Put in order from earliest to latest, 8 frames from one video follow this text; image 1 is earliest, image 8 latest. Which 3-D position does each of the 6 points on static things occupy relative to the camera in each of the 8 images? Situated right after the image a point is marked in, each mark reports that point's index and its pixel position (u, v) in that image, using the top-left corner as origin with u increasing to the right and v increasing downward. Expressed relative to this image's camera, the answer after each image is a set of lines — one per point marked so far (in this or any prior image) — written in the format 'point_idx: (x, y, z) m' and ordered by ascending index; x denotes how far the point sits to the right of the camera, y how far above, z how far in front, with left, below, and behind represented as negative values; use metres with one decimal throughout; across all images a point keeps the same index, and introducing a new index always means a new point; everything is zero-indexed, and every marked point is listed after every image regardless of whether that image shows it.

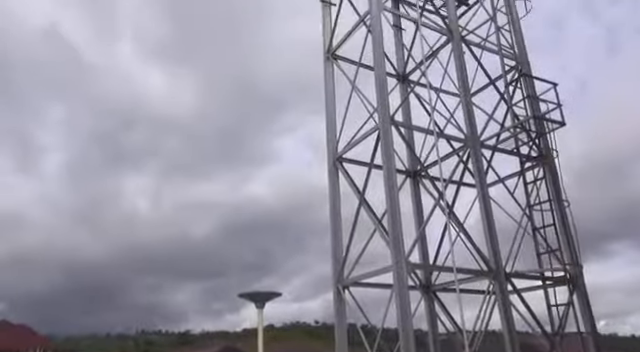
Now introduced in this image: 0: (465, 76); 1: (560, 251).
0: (+4.2, +2.9, +16.5) m
1: (+6.6, -2.1, +14.8) m
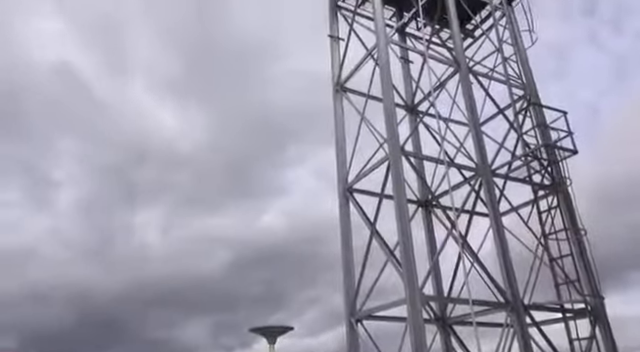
0: (+4.5, +2.1, +16.4) m
1: (+6.9, -2.8, +14.4) m
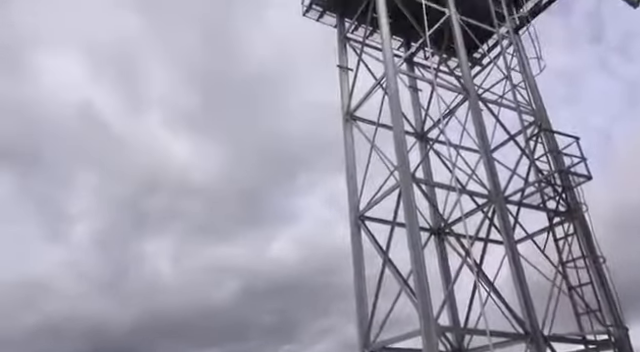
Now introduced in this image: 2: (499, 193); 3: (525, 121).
0: (+4.8, +1.3, +16.2) m
1: (+7.2, -3.5, +13.9) m
2: (+5.0, -0.5, +15.6) m
3: (+6.3, +1.7, +17.2) m
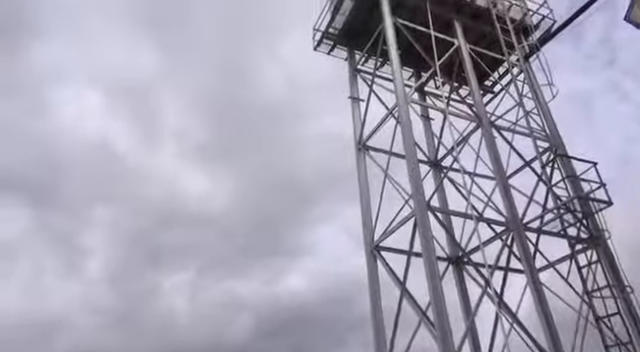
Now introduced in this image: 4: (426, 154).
0: (+5.2, +0.5, +15.9) m
1: (+7.6, -4.1, +13.3) m
2: (+5.4, -1.2, +15.2) m
3: (+6.7, +0.9, +16.8) m
4: (+3.6, +0.8, +18.8) m
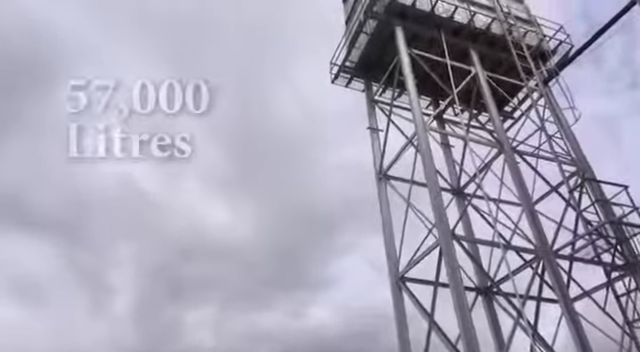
0: (+5.8, -0.2, +15.3) m
1: (+8.2, -4.6, +12.4) m
2: (+6.1, -1.9, +14.5) m
3: (+7.3, +0.1, +16.2) m
4: (+4.3, -0.2, +18.2) m
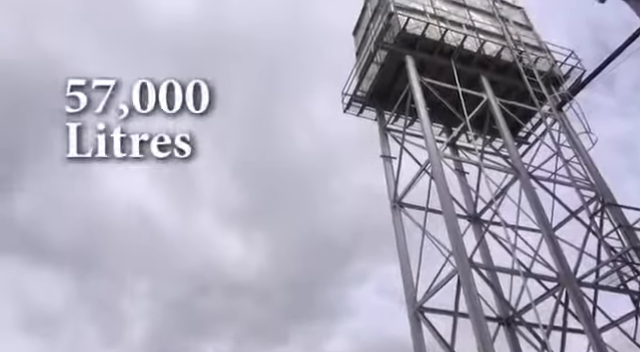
0: (+6.2, -0.9, +14.9) m
1: (+8.6, -5.1, +11.6) m
2: (+6.5, -2.5, +13.9) m
3: (+7.7, -0.6, +15.7) m
4: (+4.8, -1.0, +17.8) m
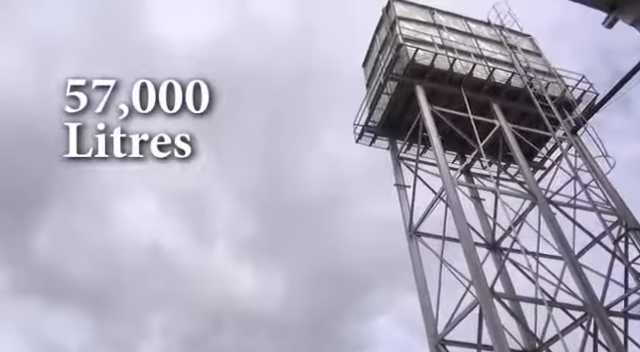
0: (+6.6, -1.6, +14.3) m
1: (+9.0, -5.5, +10.7) m
2: (+6.9, -3.1, +13.2) m
3: (+8.2, -1.2, +15.1) m
4: (+5.3, -1.9, +17.2) m
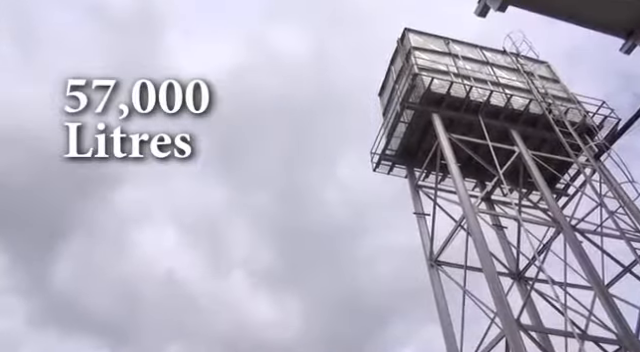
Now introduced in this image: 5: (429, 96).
0: (+7.0, -2.2, +13.4) m
1: (+9.4, -5.9, +9.6) m
2: (+7.3, -3.7, +12.3) m
3: (+8.6, -1.9, +14.2) m
4: (+5.8, -2.7, +16.4) m
5: (+3.4, +2.6, +16.4) m
